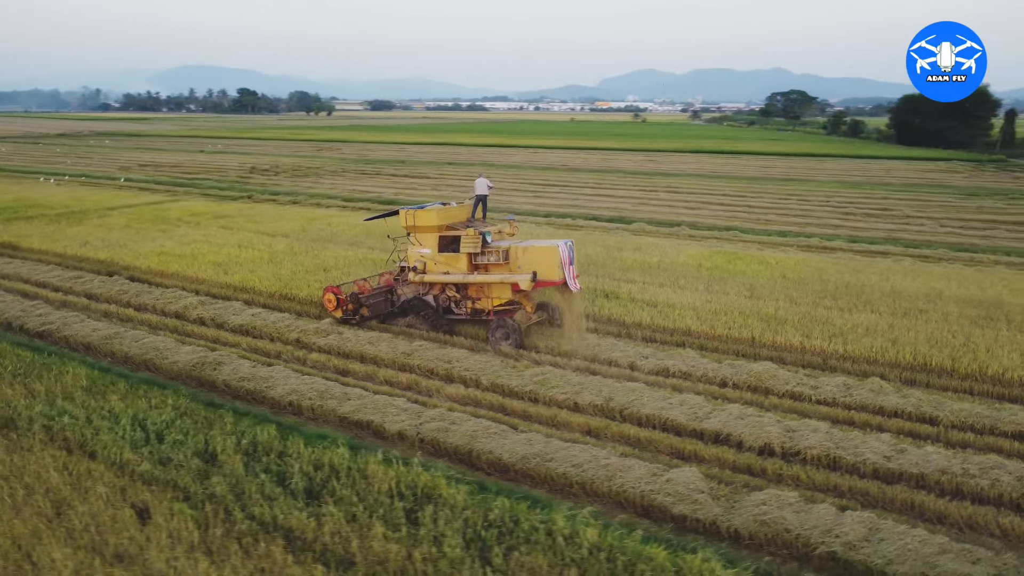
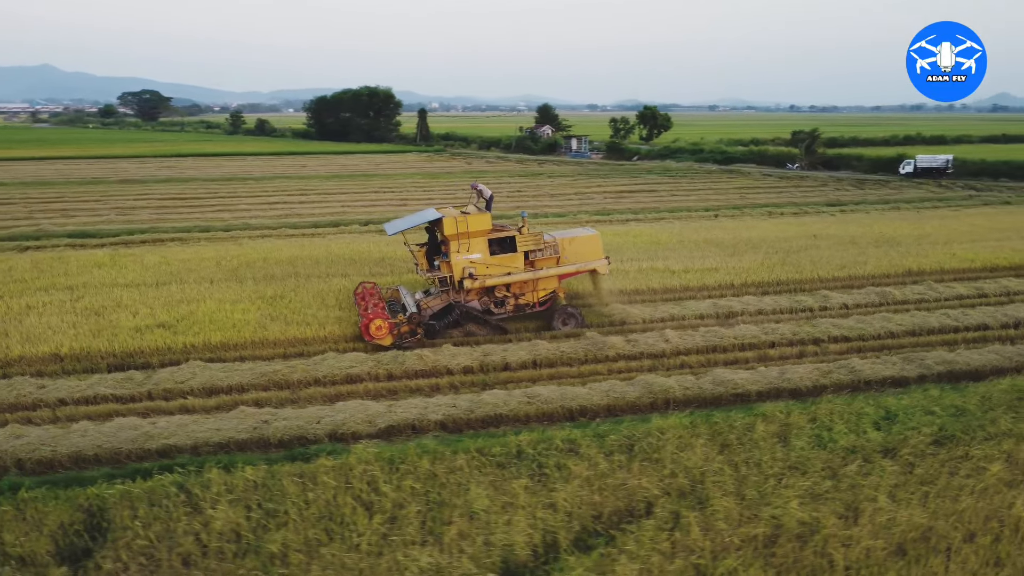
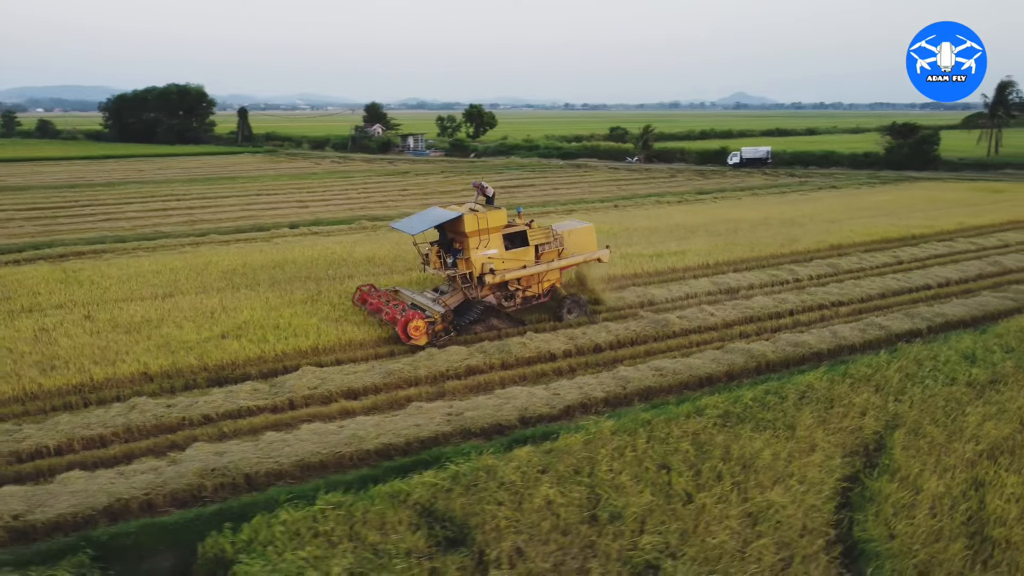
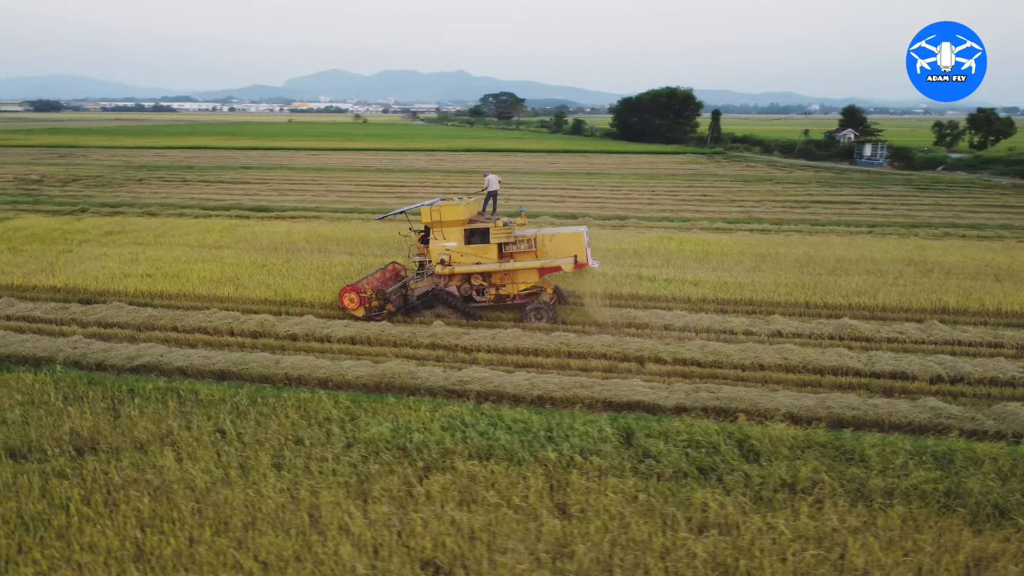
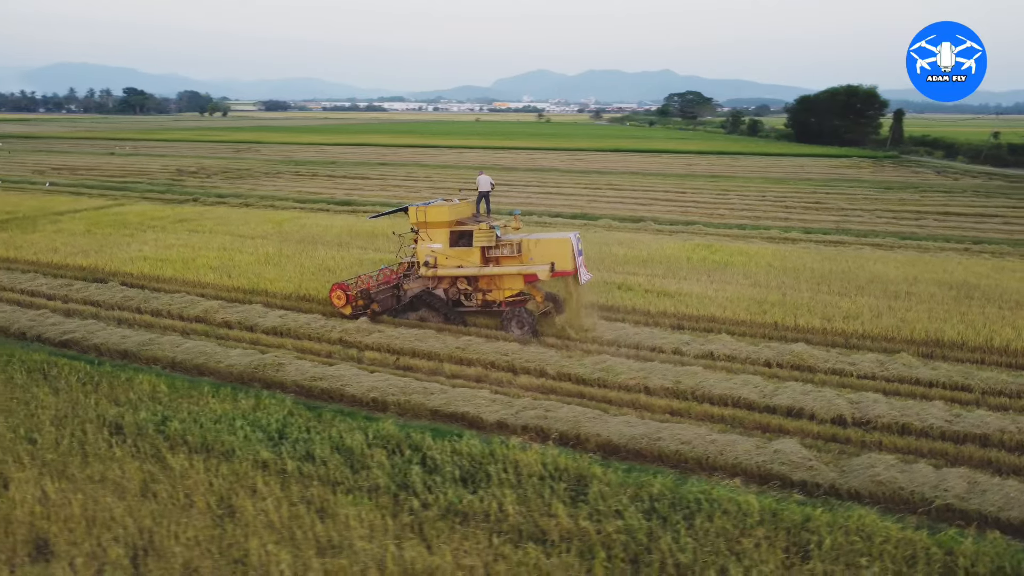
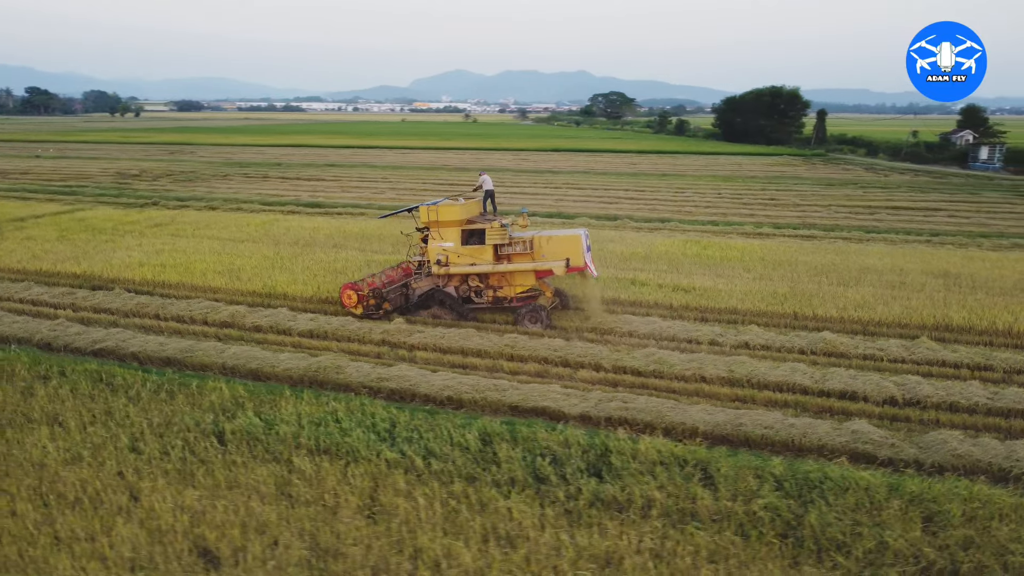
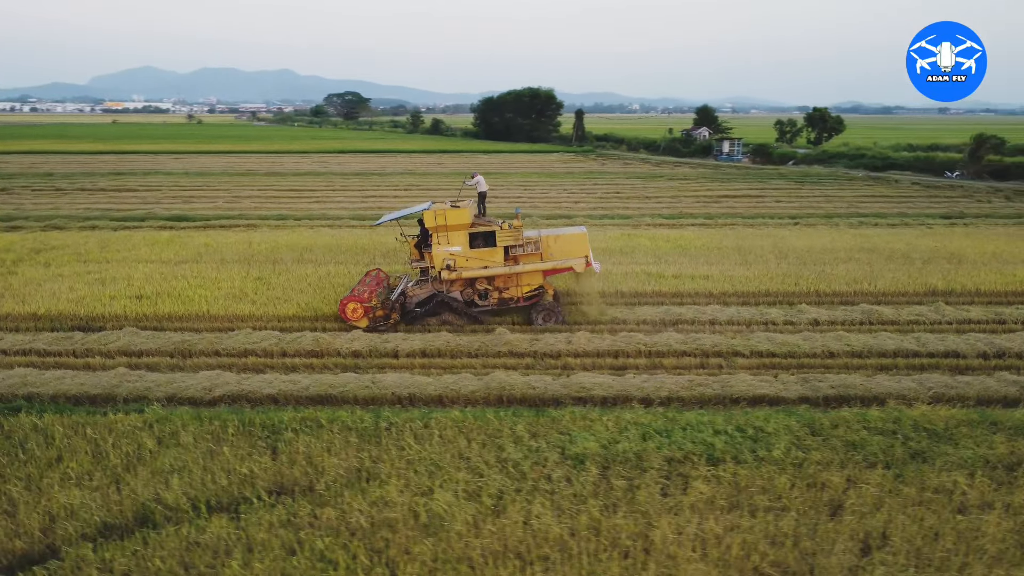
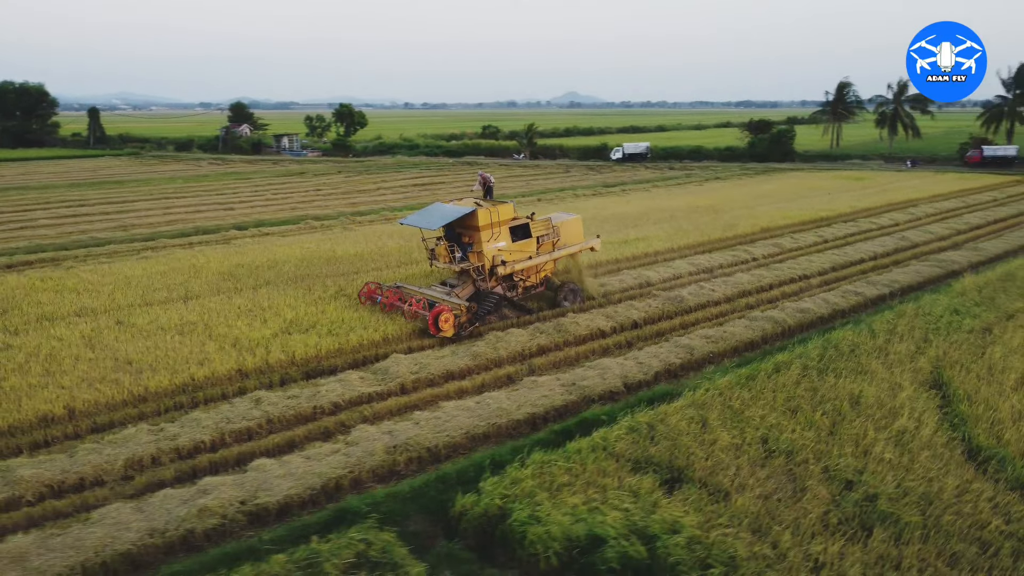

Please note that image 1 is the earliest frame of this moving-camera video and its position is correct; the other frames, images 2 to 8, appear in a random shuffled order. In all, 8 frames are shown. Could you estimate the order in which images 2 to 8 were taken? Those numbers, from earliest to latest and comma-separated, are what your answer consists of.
5, 6, 4, 7, 2, 3, 8
